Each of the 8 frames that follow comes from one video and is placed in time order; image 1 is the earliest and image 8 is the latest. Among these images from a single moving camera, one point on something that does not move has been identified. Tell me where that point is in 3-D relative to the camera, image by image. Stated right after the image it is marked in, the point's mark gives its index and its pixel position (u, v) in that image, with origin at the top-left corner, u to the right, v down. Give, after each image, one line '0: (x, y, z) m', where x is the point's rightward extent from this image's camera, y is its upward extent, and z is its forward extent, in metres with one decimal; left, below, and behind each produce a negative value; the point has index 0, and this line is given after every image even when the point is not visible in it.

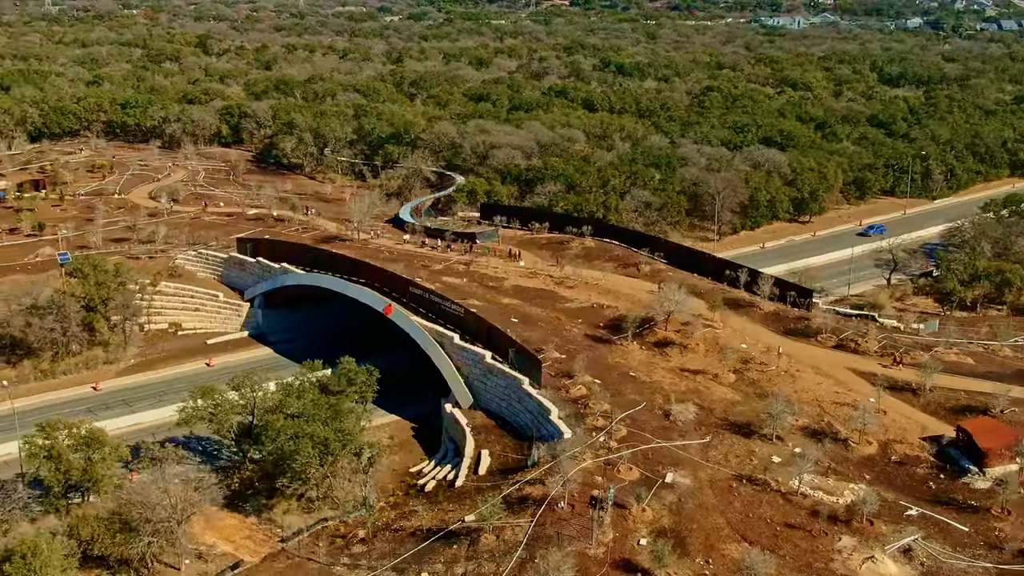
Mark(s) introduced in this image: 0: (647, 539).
0: (+2.8, -5.2, +20.1) m
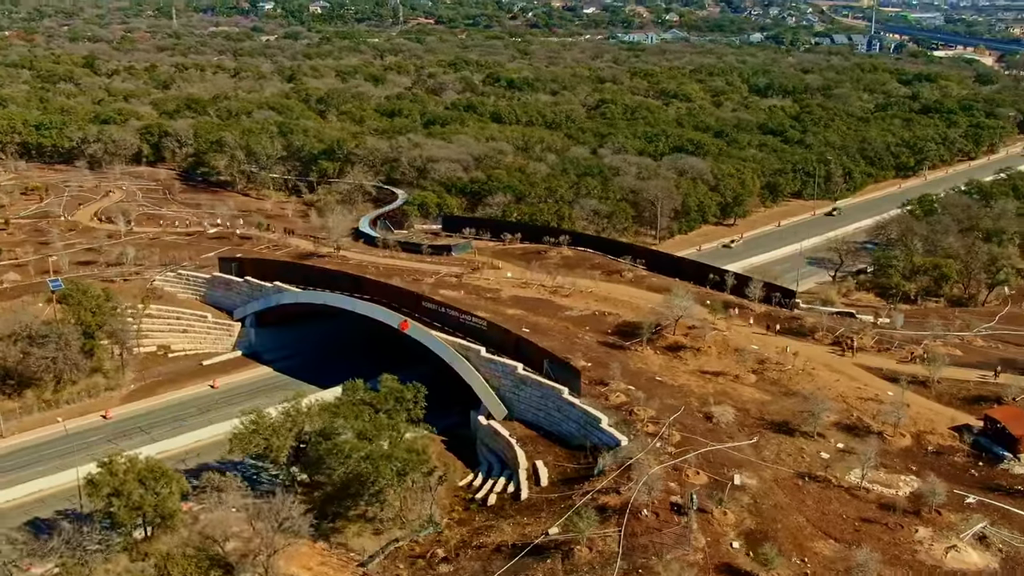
0: (+4.7, -5.2, +20.0) m
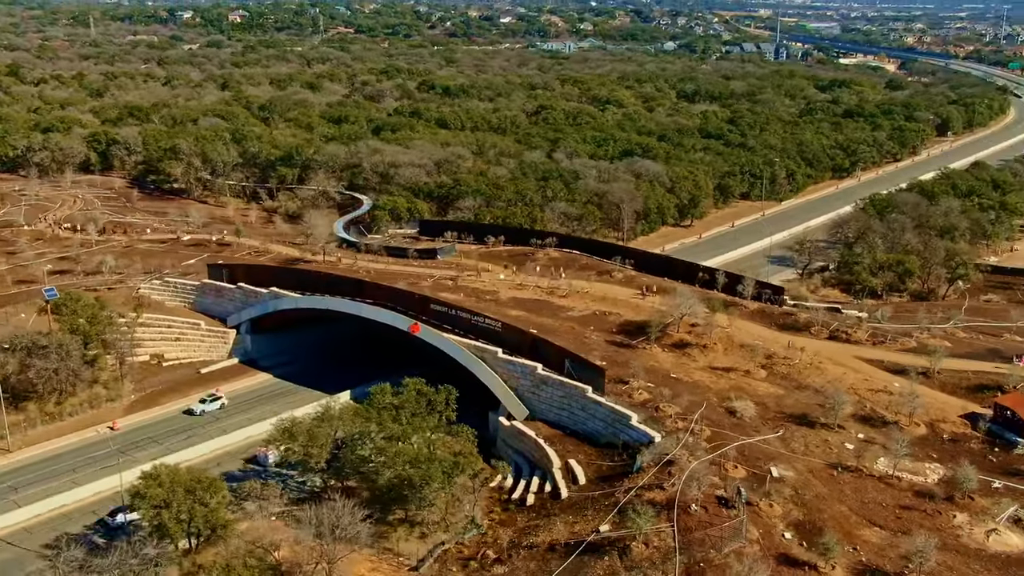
0: (+5.7, -5.0, +20.1) m
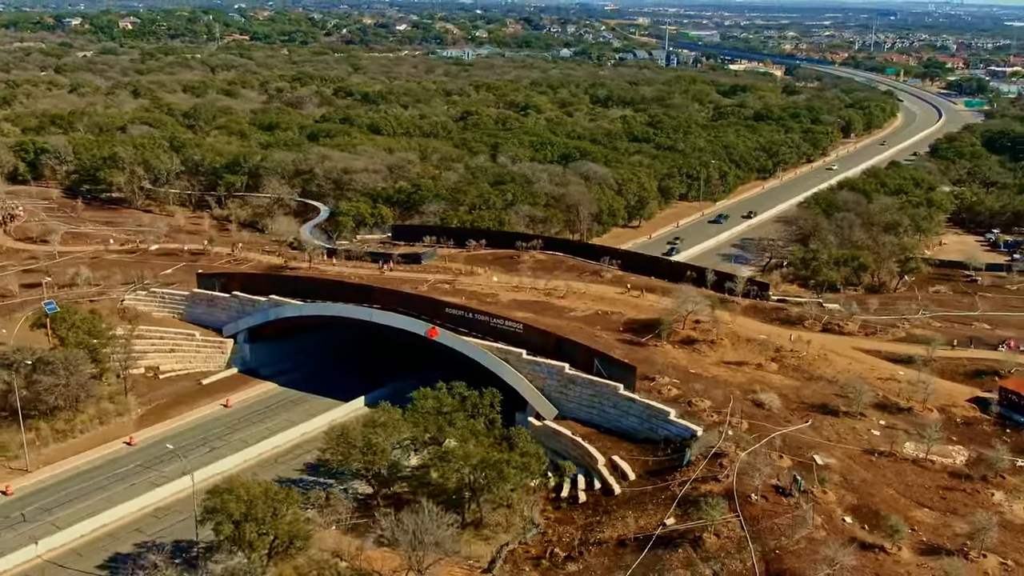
0: (+7.2, -4.8, +20.7) m
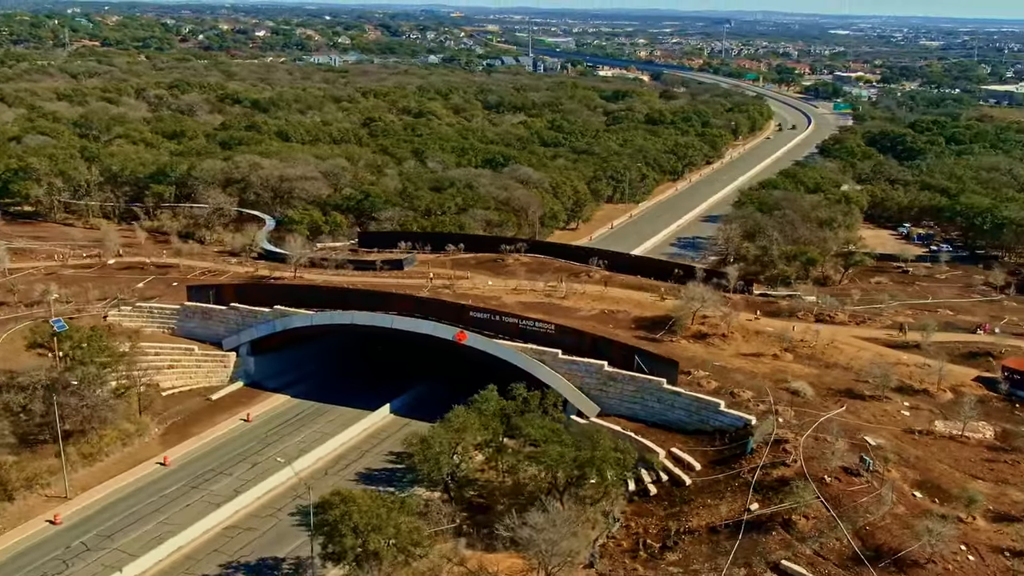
0: (+9.1, -4.6, +21.9) m
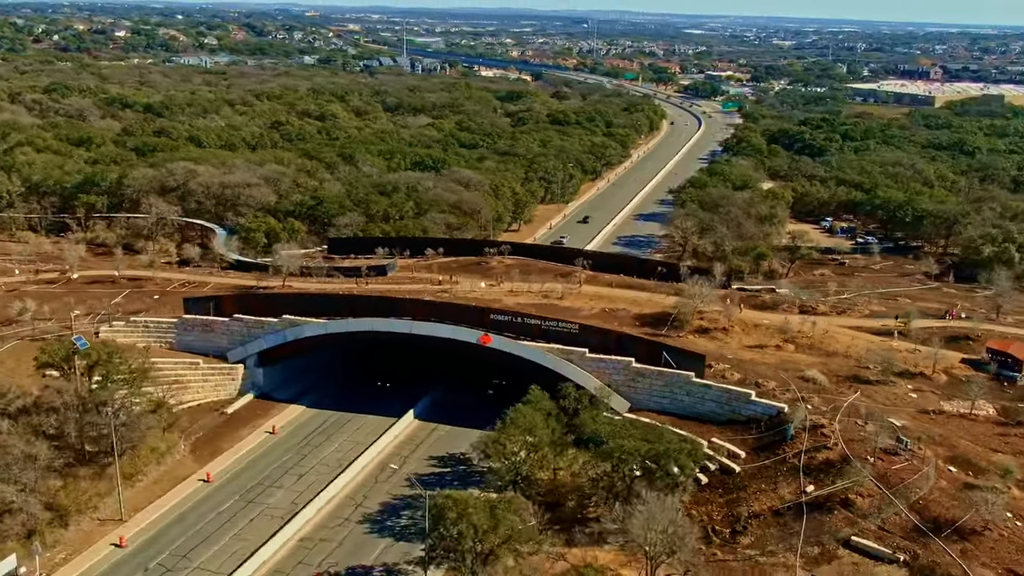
0: (+10.7, -4.3, +23.6) m
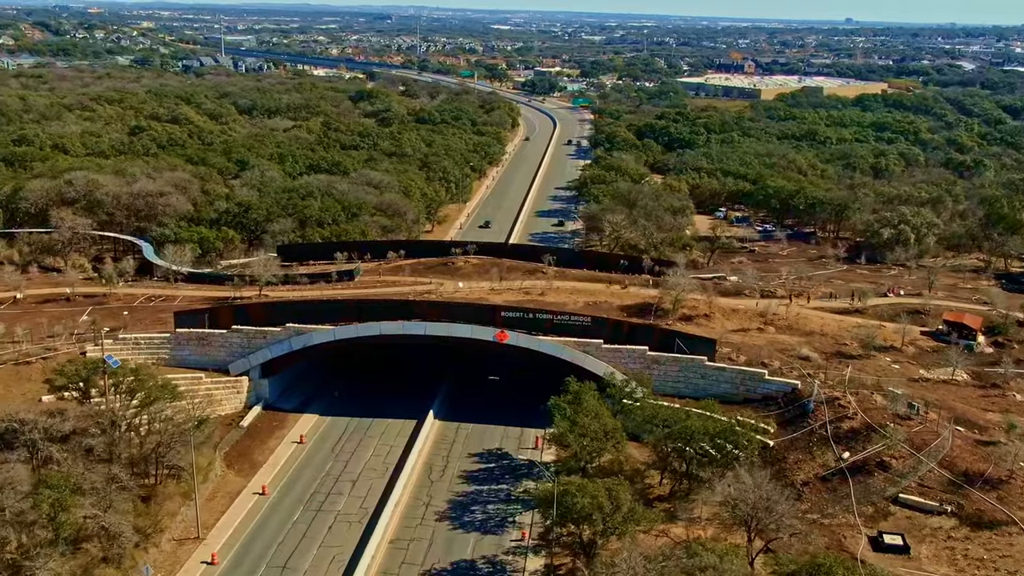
0: (+12.1, -3.7, +26.4) m
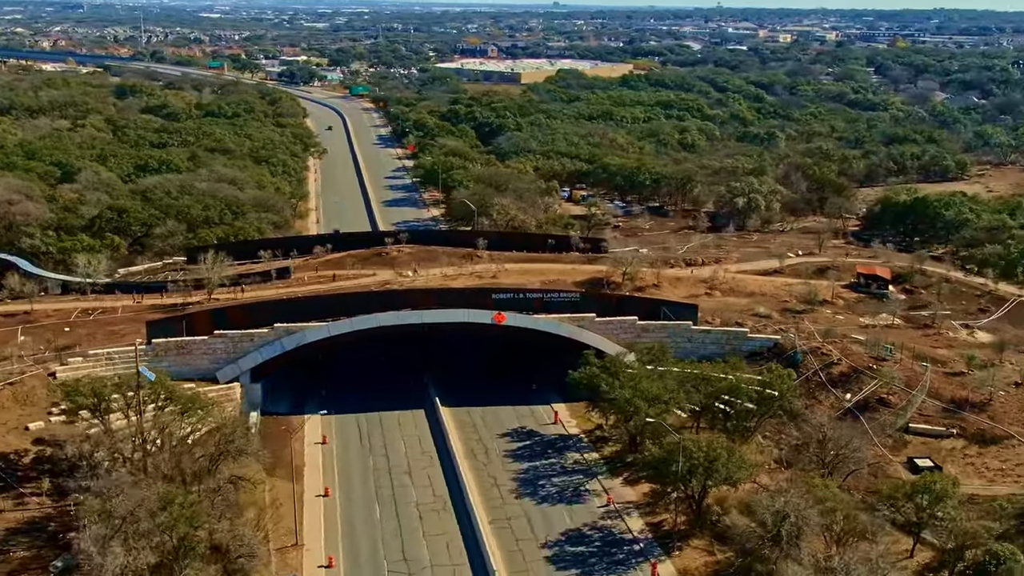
0: (+12.9, -2.3, +30.3) m
